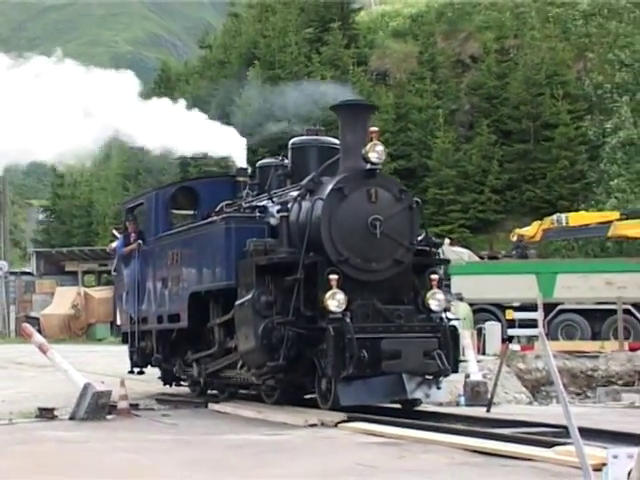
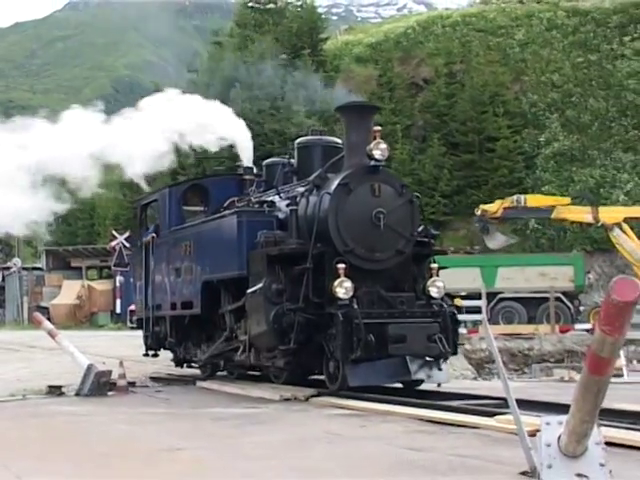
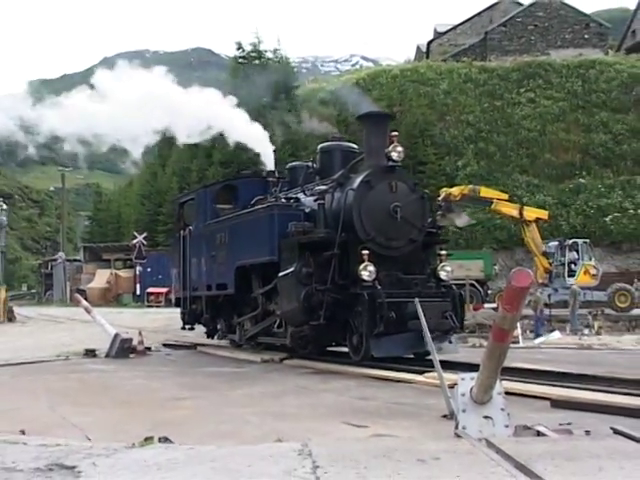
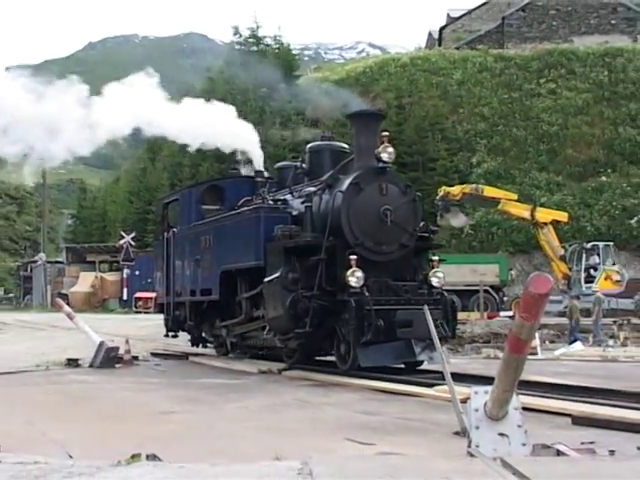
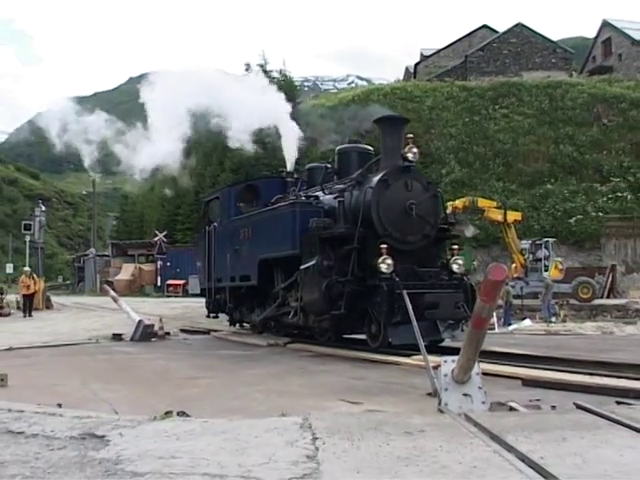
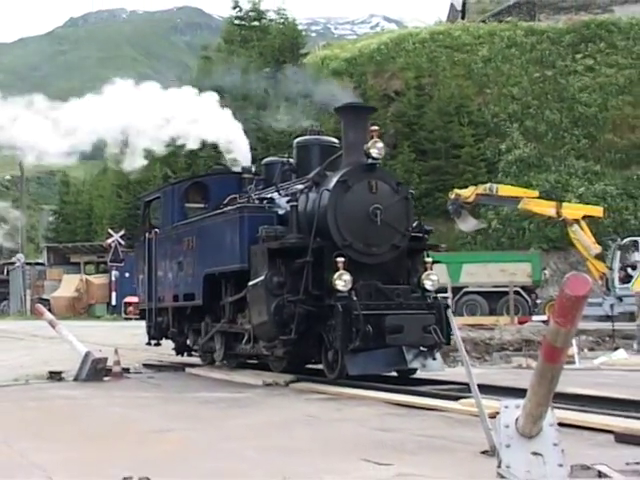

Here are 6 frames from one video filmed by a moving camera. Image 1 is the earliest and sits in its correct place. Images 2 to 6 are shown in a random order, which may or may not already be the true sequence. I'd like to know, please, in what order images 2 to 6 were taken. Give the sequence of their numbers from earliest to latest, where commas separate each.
2, 6, 4, 3, 5
